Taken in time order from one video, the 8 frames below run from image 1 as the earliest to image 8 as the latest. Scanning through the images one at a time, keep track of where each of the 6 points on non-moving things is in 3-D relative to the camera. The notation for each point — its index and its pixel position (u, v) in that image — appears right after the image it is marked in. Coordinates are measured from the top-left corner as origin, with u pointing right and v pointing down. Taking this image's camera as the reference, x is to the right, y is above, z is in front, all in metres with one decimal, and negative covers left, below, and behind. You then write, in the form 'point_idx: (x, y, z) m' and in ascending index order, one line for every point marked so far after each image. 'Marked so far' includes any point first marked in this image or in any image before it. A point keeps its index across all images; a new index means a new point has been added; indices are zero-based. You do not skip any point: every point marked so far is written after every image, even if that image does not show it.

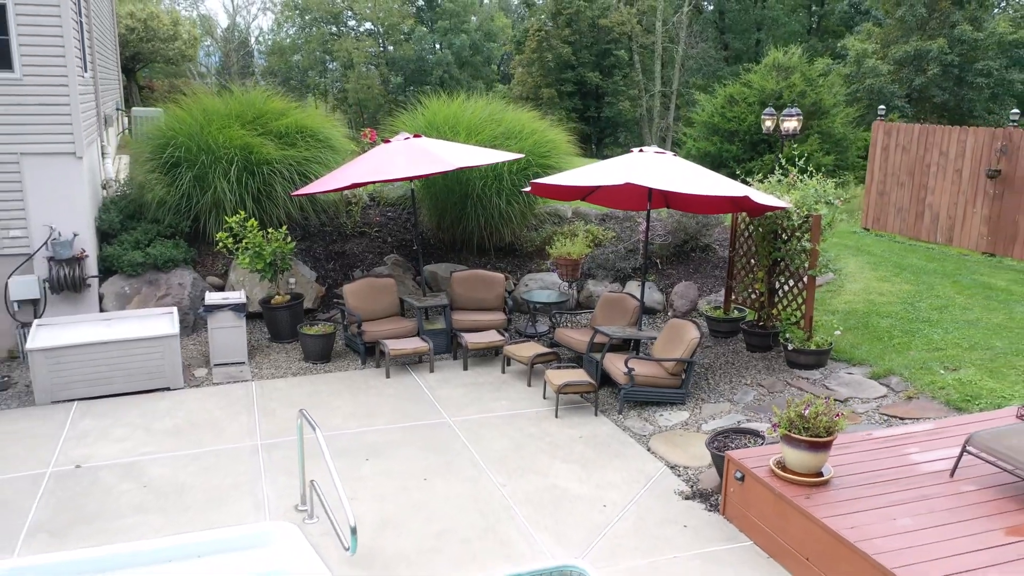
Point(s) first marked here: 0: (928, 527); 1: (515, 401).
0: (+2.3, -1.4, +4.4) m
1: (+0.1, -1.1, +7.3) m
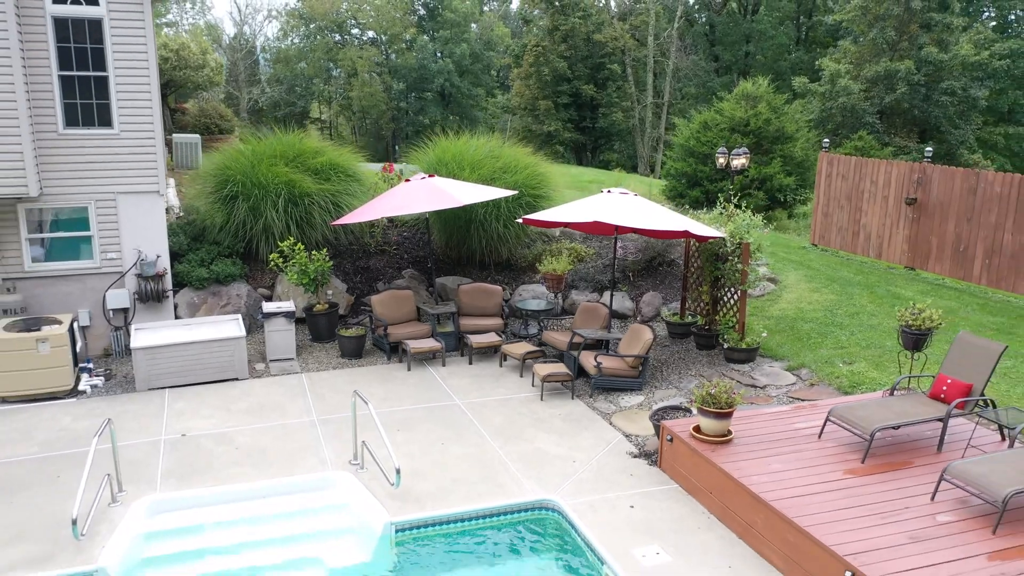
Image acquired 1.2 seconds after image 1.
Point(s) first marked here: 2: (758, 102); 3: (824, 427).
0: (+2.3, -1.5, +6.4) m
1: (0.0, -1.2, +9.3) m
2: (+5.9, +4.4, +18.6) m
3: (+2.9, -1.3, +7.1) m
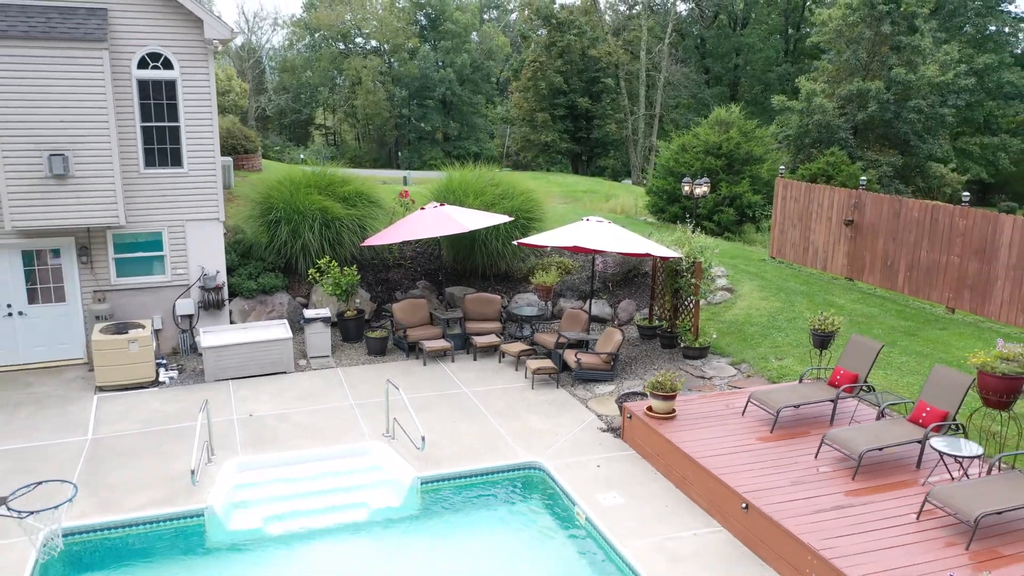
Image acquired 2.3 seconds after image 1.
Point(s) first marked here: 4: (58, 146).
0: (+2.2, -1.6, +8.6) m
1: (0.0, -1.3, +11.4) m
2: (+5.8, +4.3, +20.8) m
3: (+2.8, -1.4, +9.3) m
4: (-6.2, +1.9, +10.8) m
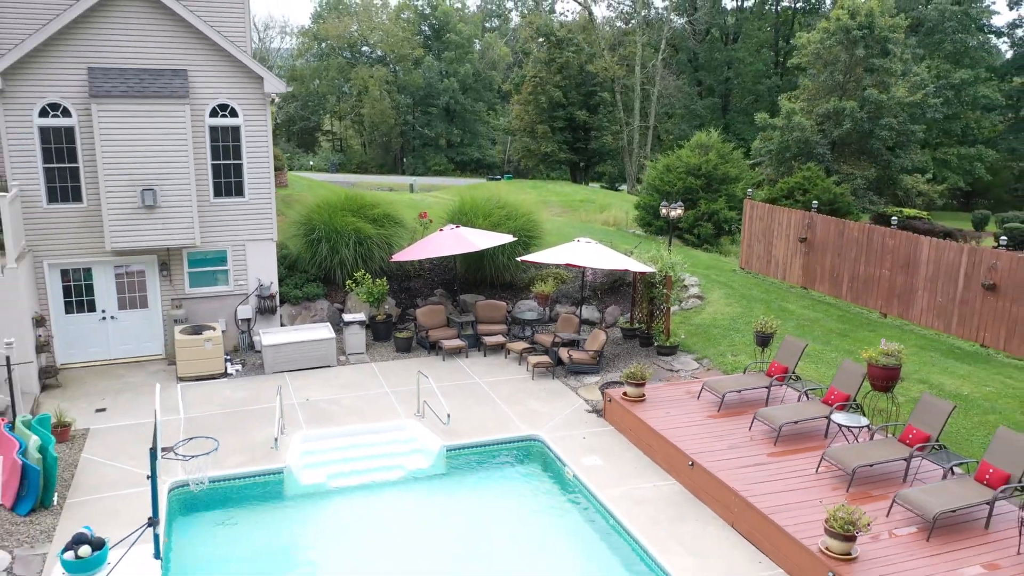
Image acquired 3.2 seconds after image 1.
0: (+2.3, -1.8, +11.0) m
1: (0.0, -1.5, +13.9) m
2: (+5.9, +4.1, +23.2) m
3: (+2.9, -1.6, +11.8) m
4: (-6.2, +1.8, +13.3) m
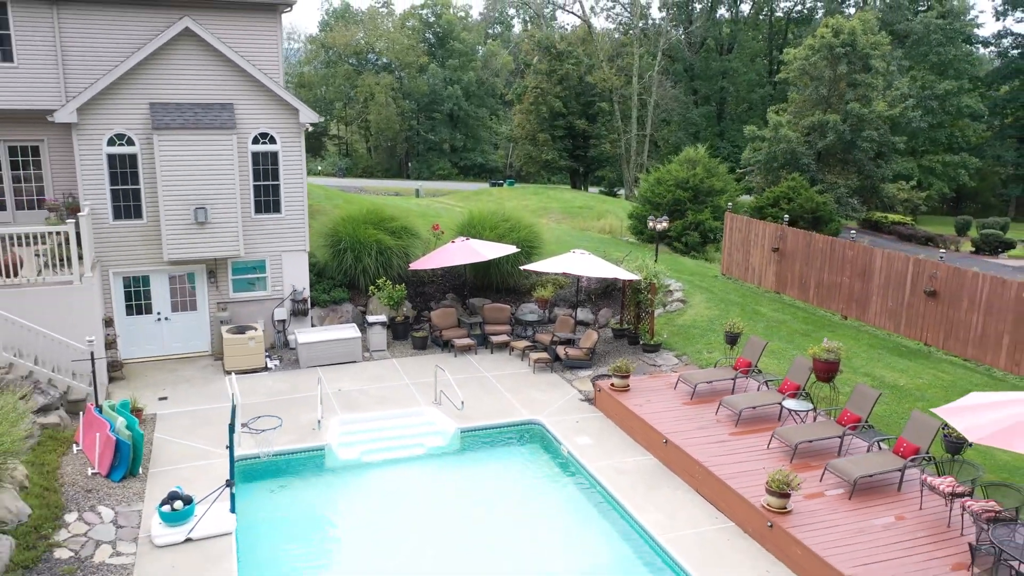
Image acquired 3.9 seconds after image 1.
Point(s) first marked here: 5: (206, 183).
0: (+2.4, -1.9, +13.0) m
1: (+0.1, -1.6, +15.9) m
2: (+6.0, +4.0, +25.2) m
3: (+3.0, -1.7, +13.8) m
4: (-6.1, +1.7, +15.3) m
5: (-6.0, +2.1, +15.2) m
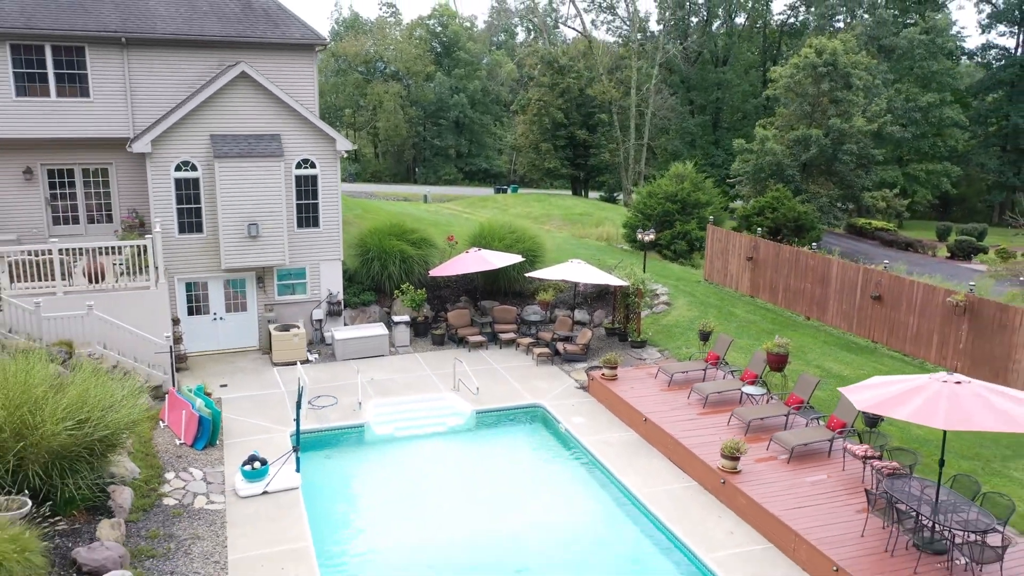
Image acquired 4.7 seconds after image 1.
0: (+2.5, -2.0, +15.6) m
1: (+0.2, -1.7, +18.5) m
2: (+6.2, +3.9, +27.8) m
3: (+3.1, -1.8, +16.3) m
4: (-5.9, +1.6, +17.9) m
5: (-5.8, +2.0, +17.8) m
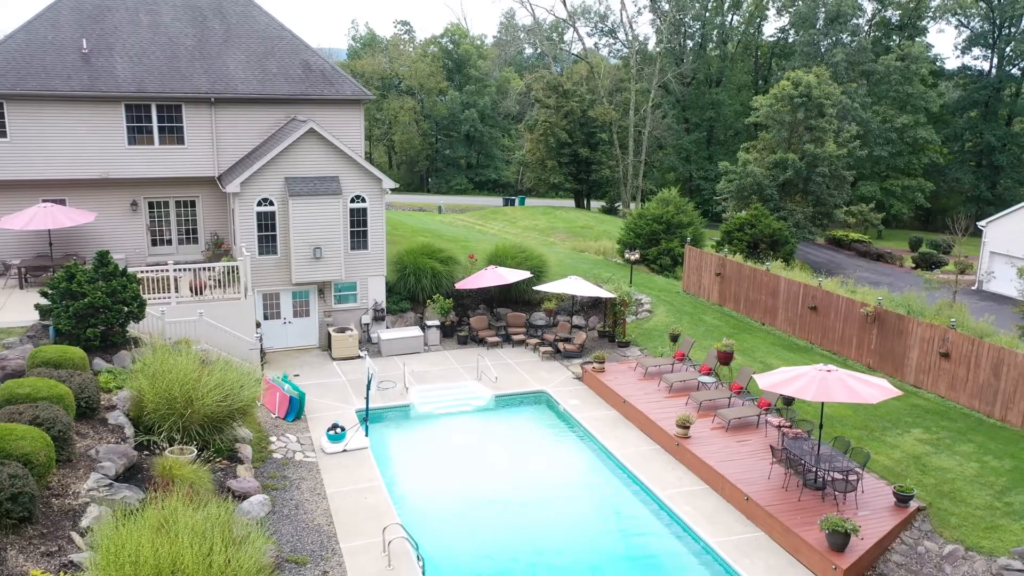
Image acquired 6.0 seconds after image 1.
0: (+2.8, -2.4, +20.2) m
1: (+0.5, -2.0, +23.0) m
2: (+6.6, +3.5, +32.3) m
3: (+3.4, -2.1, +20.9) m
4: (-5.6, +1.3, +22.5) m
5: (-5.5, +1.7, +22.4) m
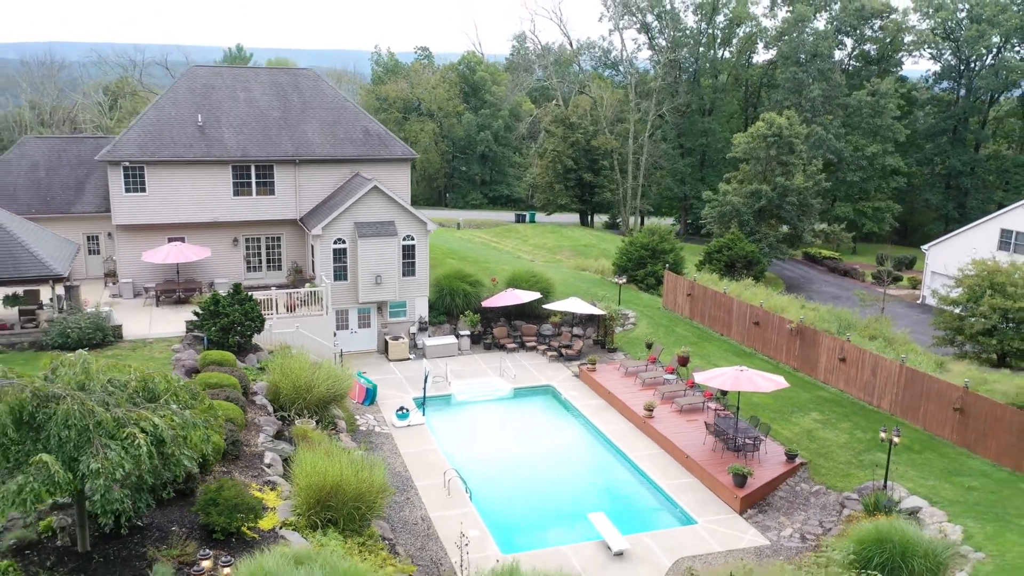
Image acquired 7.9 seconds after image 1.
0: (+3.3, -3.1, +27.1) m
1: (+1.1, -2.8, +30.0) m
2: (+7.2, +2.8, +39.2) m
3: (+3.9, -2.9, +27.8) m
4: (-5.1, +0.6, +29.5) m
5: (-5.0, +1.0, +29.5) m
